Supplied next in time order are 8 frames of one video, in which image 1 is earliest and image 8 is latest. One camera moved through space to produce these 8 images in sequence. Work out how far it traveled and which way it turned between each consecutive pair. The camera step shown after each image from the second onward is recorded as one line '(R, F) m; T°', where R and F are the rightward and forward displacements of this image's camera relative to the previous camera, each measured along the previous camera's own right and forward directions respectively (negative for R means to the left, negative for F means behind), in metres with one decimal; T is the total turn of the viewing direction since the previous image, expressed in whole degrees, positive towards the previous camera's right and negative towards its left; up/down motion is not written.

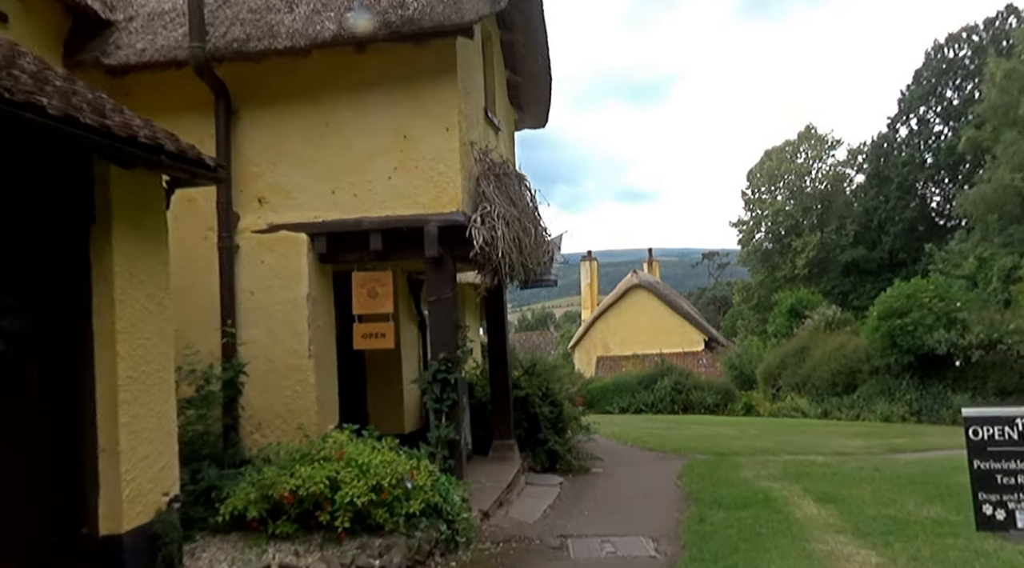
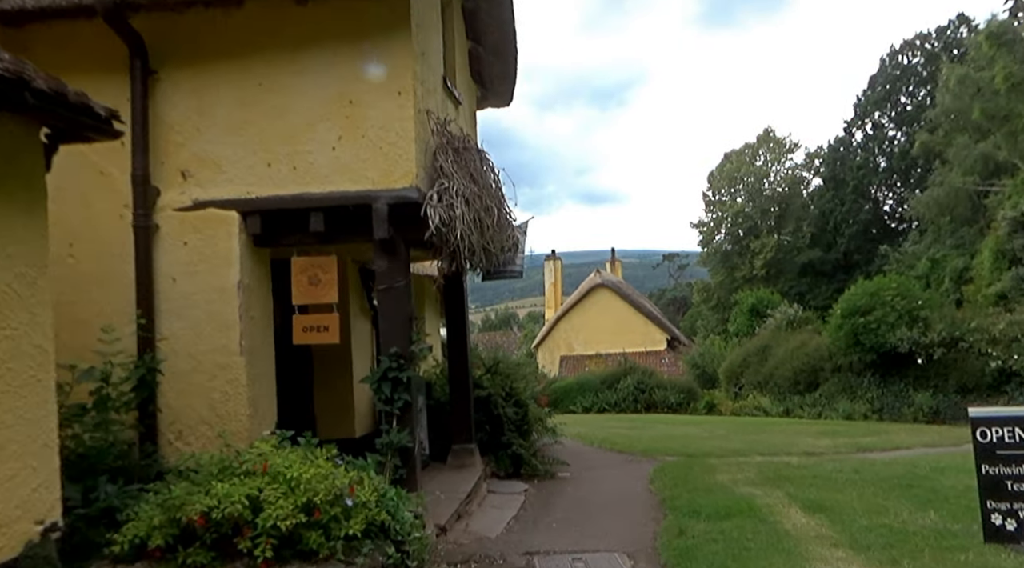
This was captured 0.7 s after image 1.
(0.0, +0.8) m; +3°
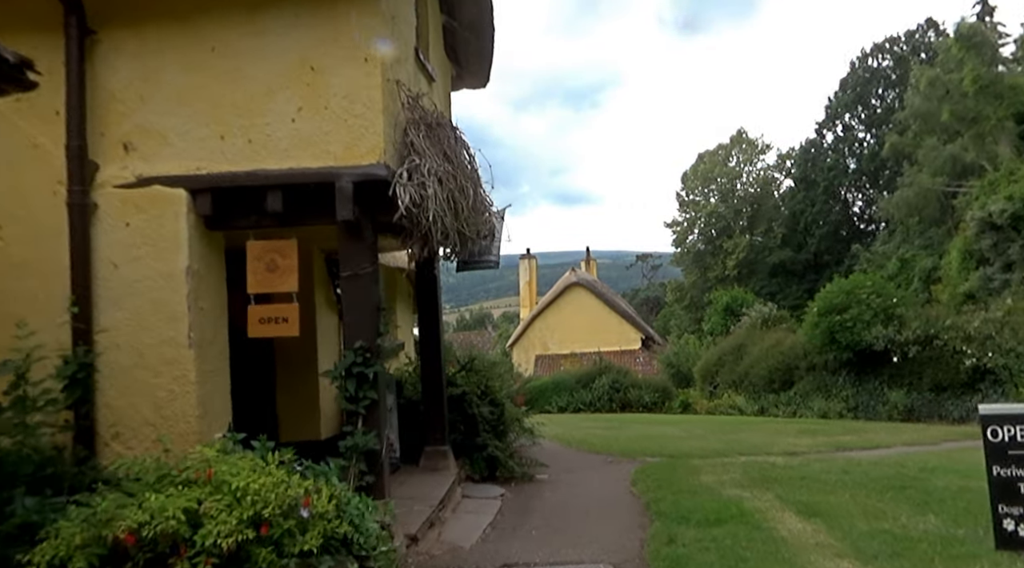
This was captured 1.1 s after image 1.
(0.0, +0.5) m; +2°
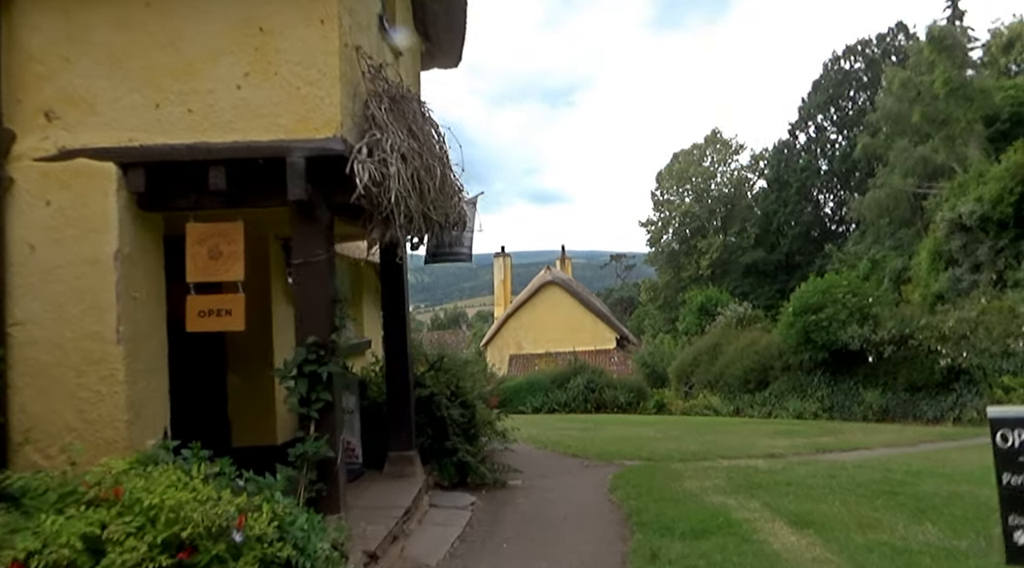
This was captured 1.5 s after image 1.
(0.0, +0.5) m; +2°
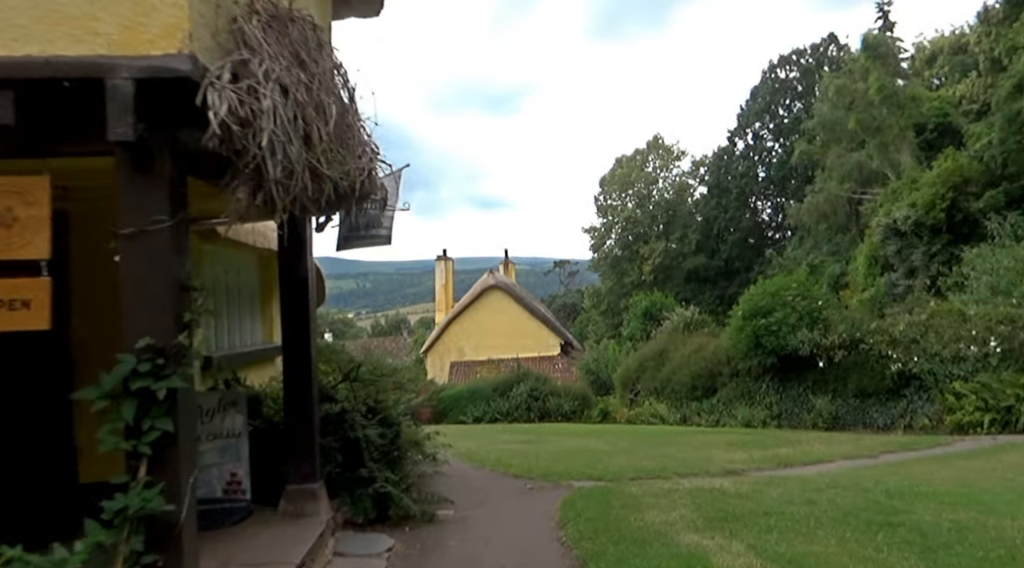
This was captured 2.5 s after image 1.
(+0.1, +1.4) m; +4°
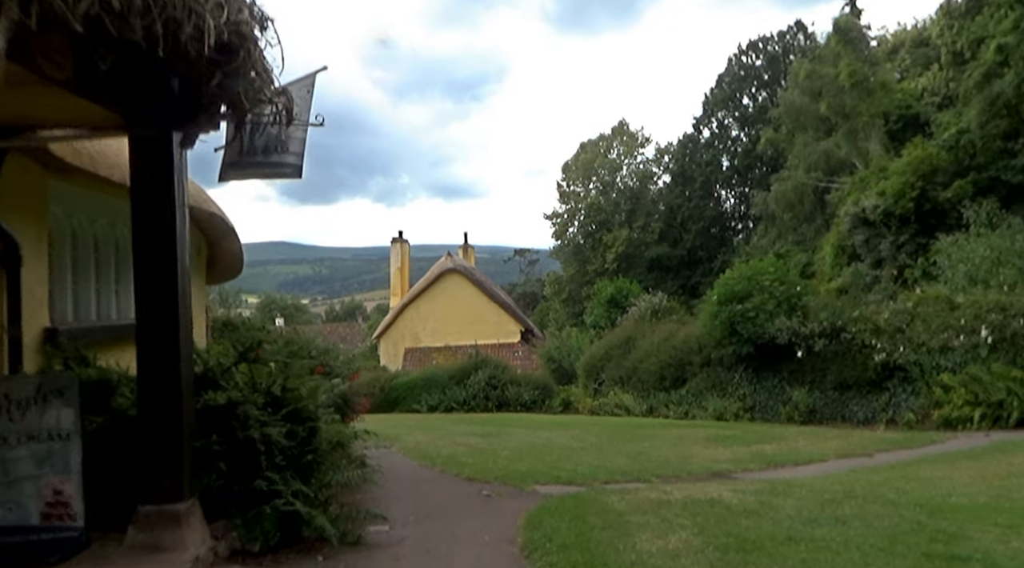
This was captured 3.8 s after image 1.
(0.0, +1.8) m; +3°
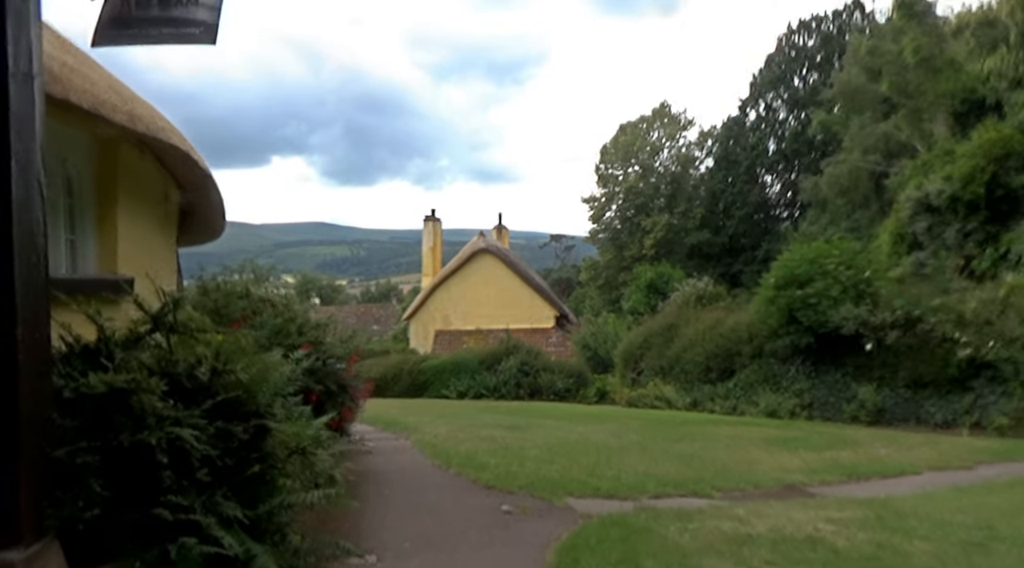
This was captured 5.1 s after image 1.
(0.0, +1.9) m; -3°
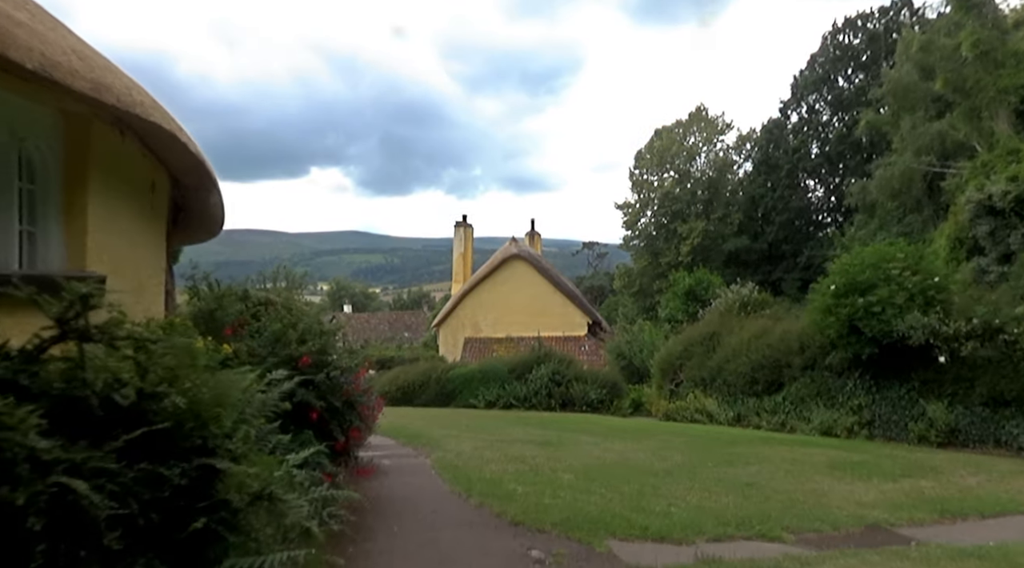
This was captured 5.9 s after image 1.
(0.0, +1.3) m; -2°
